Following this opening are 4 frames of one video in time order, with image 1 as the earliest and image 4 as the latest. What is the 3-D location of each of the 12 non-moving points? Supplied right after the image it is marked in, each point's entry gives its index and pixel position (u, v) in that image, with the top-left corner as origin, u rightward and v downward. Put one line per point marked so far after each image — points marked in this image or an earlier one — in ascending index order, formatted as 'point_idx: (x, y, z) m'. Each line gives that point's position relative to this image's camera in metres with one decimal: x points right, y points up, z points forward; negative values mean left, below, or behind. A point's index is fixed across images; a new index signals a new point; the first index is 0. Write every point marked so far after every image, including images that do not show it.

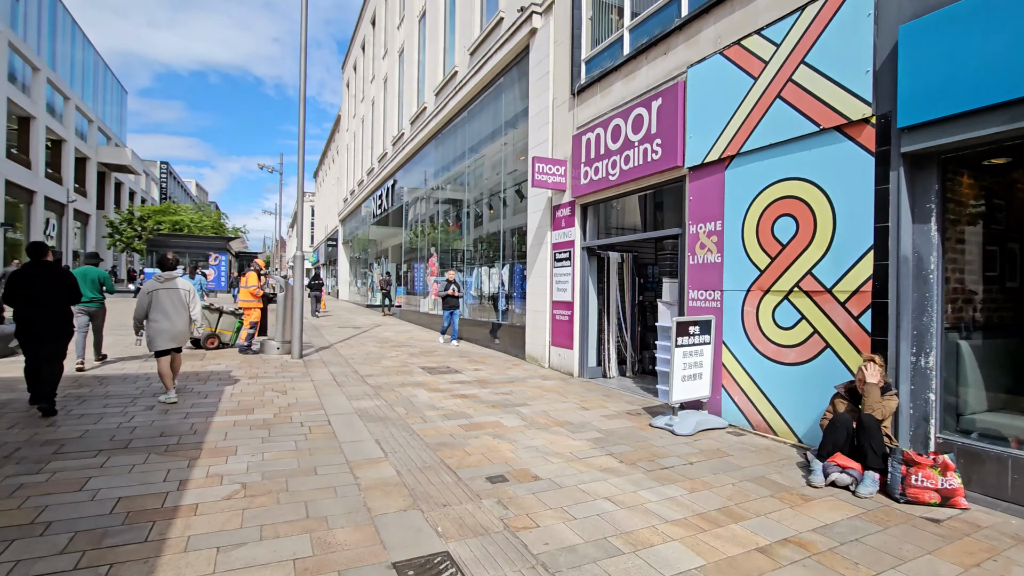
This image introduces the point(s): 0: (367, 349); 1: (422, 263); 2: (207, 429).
0: (-3.1, -1.3, +10.8) m
1: (-3.3, +0.9, +18.6) m
2: (-3.0, -1.4, +4.9) m
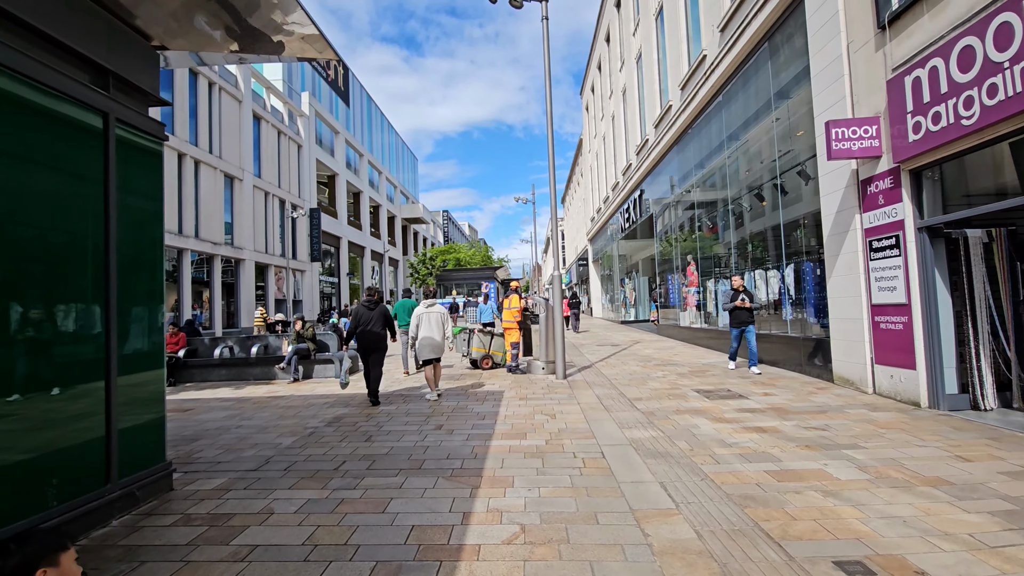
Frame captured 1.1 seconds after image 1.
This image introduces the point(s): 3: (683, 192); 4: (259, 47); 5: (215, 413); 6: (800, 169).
0: (+2.4, -1.6, +10.1) m
1: (+5.7, +0.5, +17.2) m
2: (-0.3, -1.6, +4.8) m
3: (+5.6, +3.1, +16.5) m
4: (-2.4, +2.3, +4.8) m
5: (-4.2, -1.8, +7.1) m
6: (+5.4, +2.3, +9.5) m
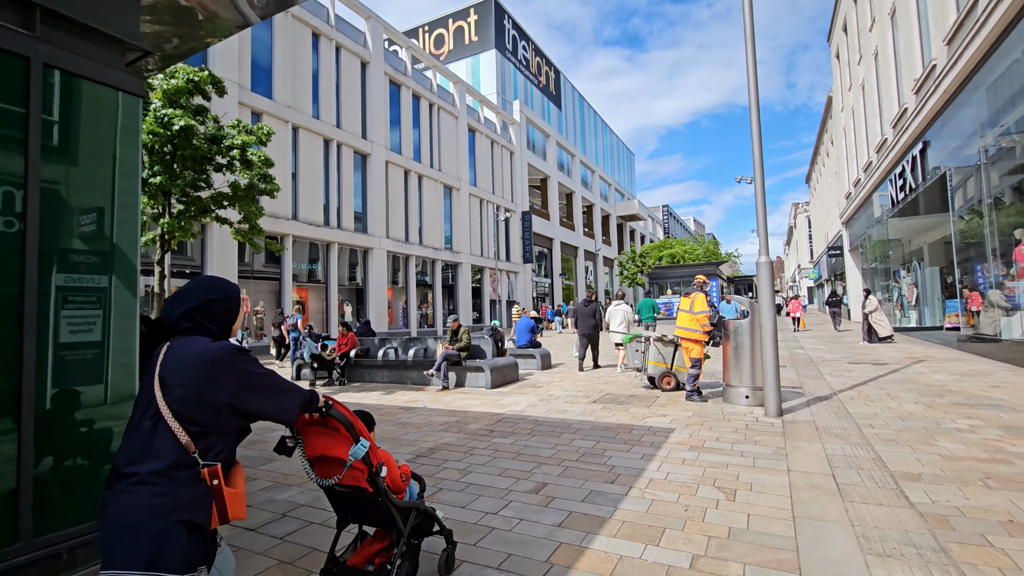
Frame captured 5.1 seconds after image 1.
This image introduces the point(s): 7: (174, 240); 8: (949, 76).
0: (+4.9, -1.5, +6.4) m
1: (+10.9, +0.7, +11.4) m
2: (+0.3, -1.5, +2.7) m
3: (+10.6, +3.3, +10.8) m
4: (-1.7, +2.4, +3.6) m
5: (-2.3, -1.8, +6.5) m
6: (+7.4, +2.4, +4.5) m
7: (-5.5, +0.8, +8.2) m
8: (+10.9, +5.3, +12.5) m
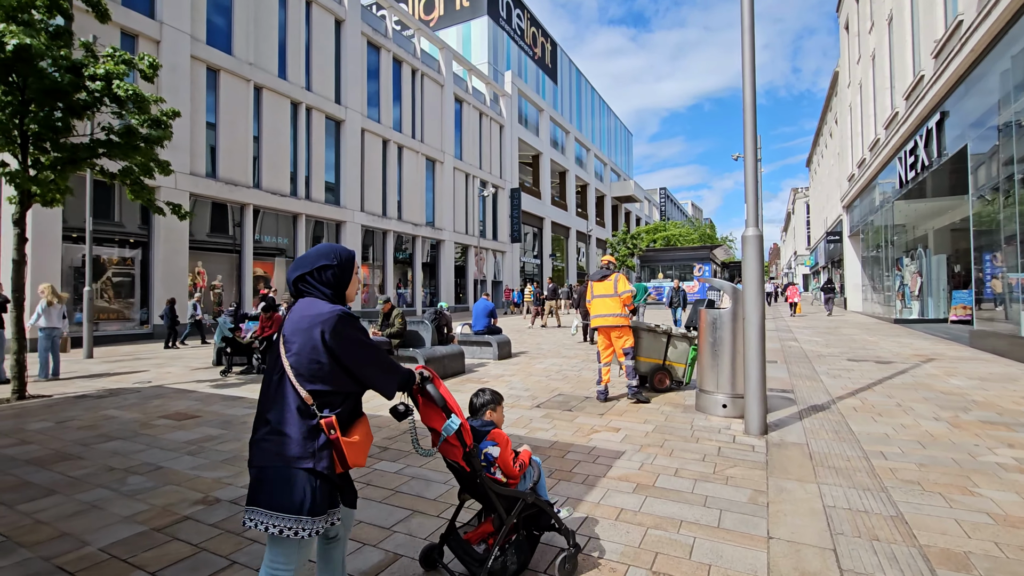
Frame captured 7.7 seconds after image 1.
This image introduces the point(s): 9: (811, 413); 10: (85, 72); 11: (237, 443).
0: (+4.1, -1.4, +5.0) m
1: (+10.1, +0.9, +10.0) m
2: (-0.6, -1.4, +1.3) m
3: (+9.8, +3.4, +9.3) m
4: (-2.5, +2.5, +2.1) m
5: (-3.2, -1.4, +5.1) m
6: (+6.6, +2.4, +3.0) m
7: (-6.4, +1.2, +6.7) m
8: (+10.2, +5.6, +10.9) m
9: (+3.4, -1.4, +5.6) m
10: (-5.5, +2.8, +6.5) m
11: (-2.6, -1.4, +4.6) m
